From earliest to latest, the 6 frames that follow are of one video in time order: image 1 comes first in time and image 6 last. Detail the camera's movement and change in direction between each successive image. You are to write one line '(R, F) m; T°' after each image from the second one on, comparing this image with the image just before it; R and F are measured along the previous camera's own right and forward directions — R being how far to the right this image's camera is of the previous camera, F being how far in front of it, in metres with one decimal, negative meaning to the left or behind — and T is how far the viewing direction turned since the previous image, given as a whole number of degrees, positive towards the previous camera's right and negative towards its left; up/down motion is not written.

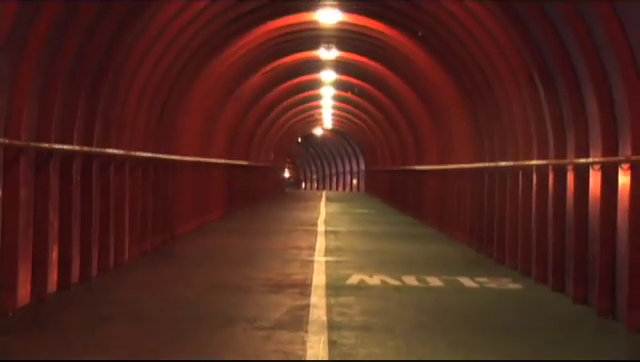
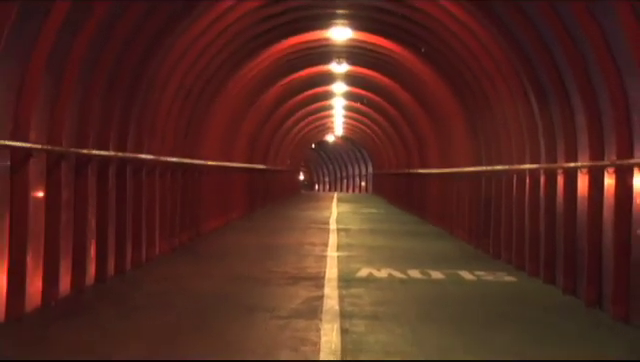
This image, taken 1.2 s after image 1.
(+0.3, -0.7) m; -3°
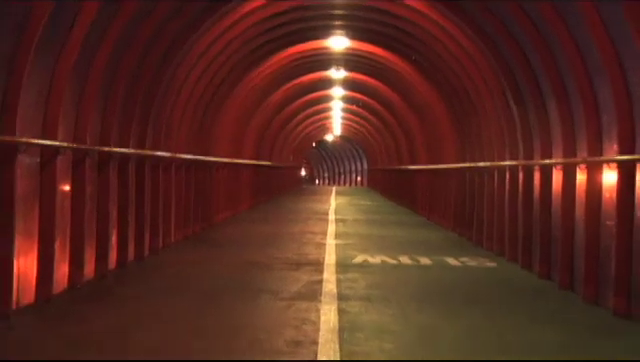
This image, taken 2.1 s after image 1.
(0.0, -0.9) m; 0°
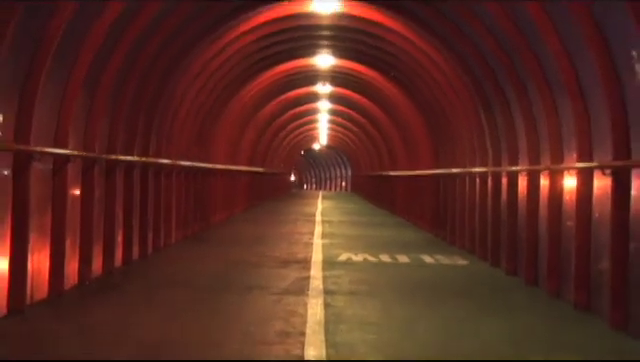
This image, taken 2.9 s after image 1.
(0.0, -0.9) m; +1°
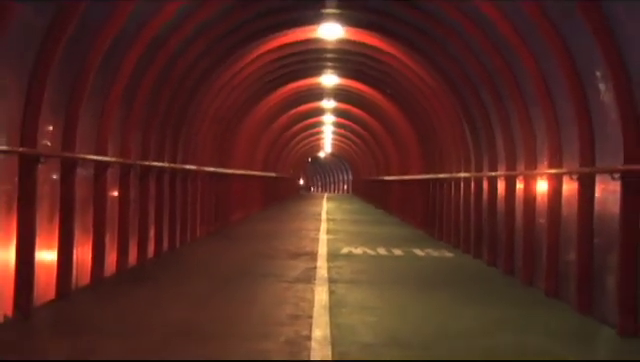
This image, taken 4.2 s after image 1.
(+0.1, -1.5) m; -1°
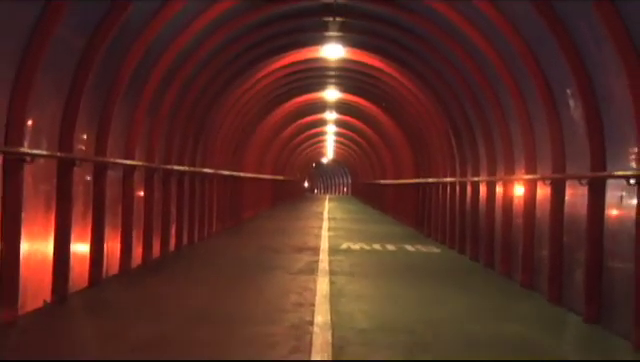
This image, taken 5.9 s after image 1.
(-0.1, -1.5) m; 0°
